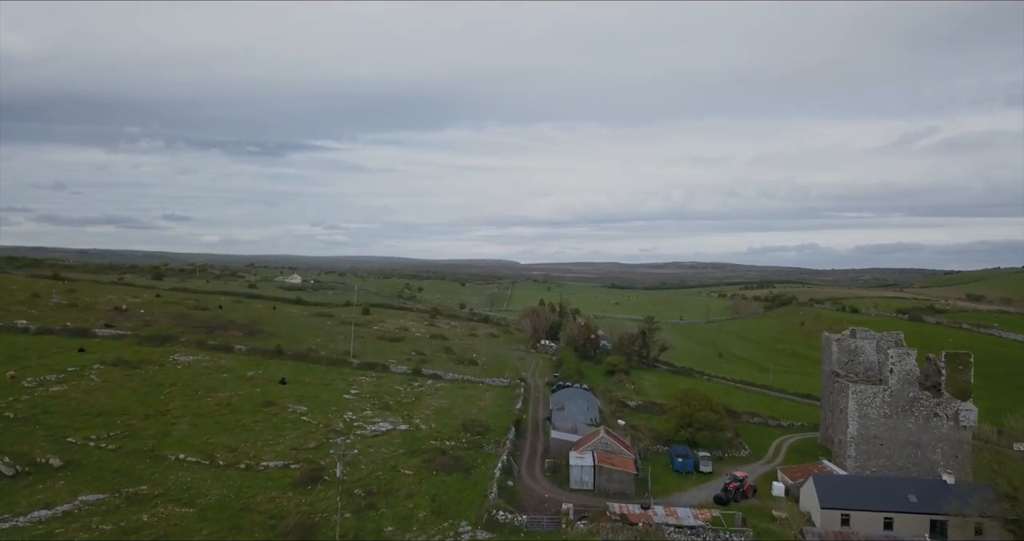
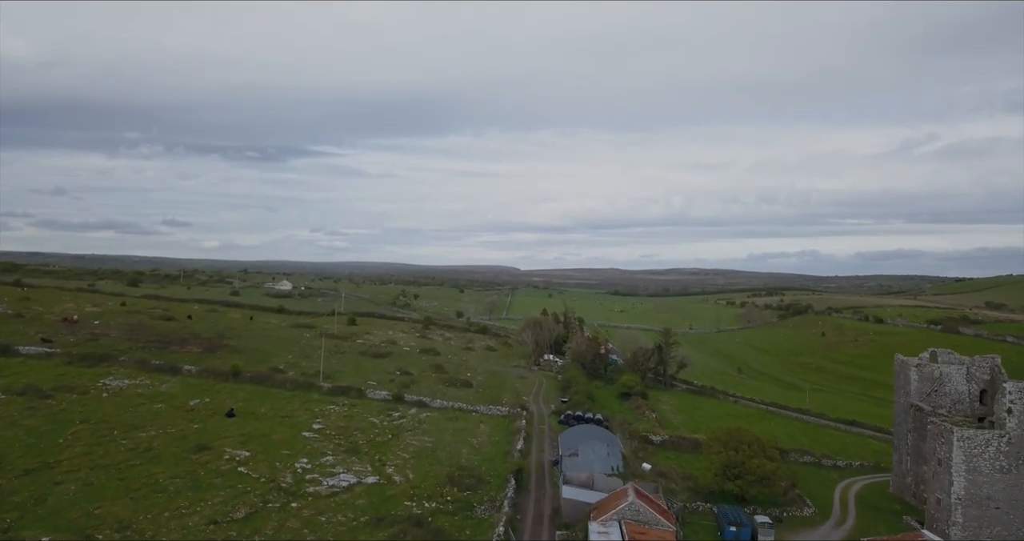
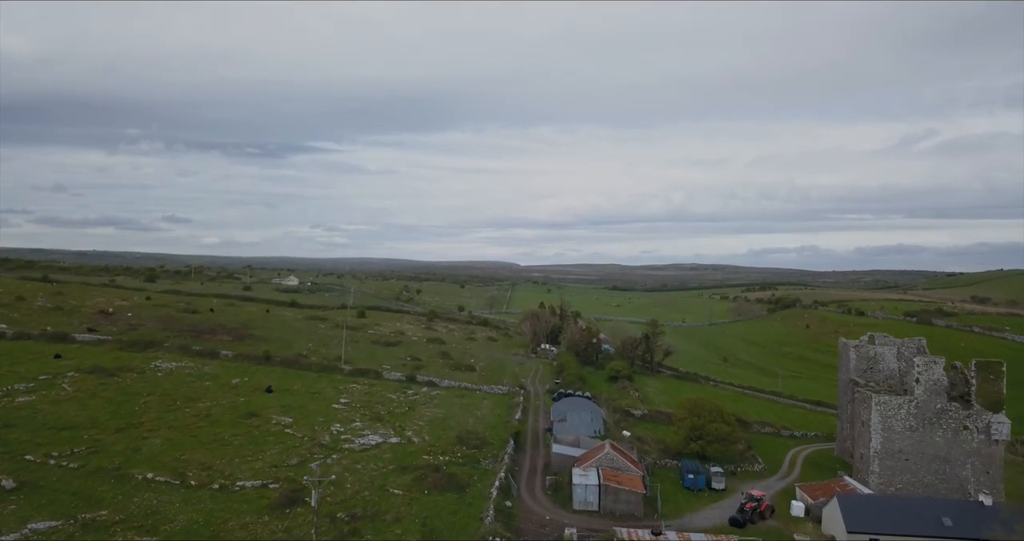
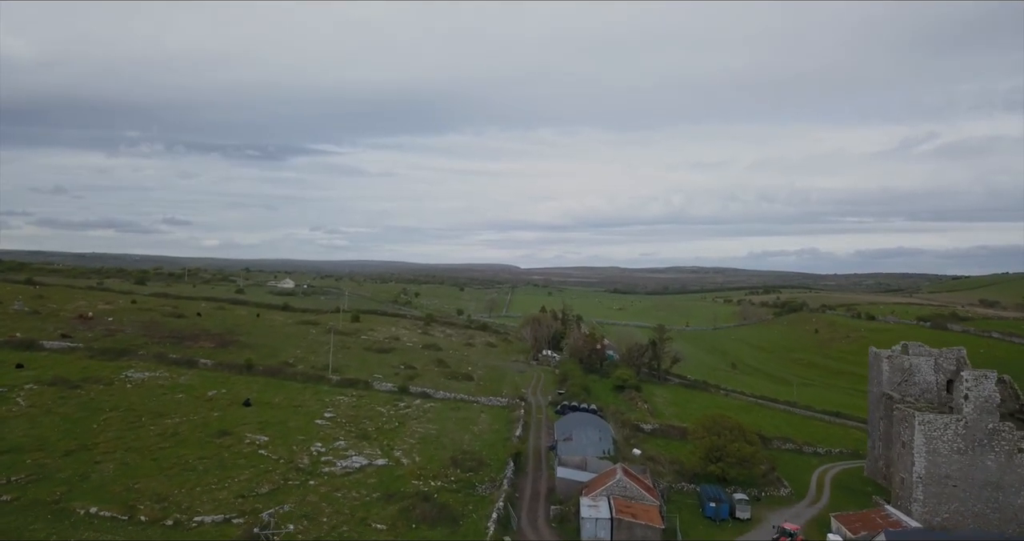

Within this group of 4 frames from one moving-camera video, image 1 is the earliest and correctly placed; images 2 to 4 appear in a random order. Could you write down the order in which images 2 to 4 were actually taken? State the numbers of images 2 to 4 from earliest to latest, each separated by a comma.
3, 4, 2
